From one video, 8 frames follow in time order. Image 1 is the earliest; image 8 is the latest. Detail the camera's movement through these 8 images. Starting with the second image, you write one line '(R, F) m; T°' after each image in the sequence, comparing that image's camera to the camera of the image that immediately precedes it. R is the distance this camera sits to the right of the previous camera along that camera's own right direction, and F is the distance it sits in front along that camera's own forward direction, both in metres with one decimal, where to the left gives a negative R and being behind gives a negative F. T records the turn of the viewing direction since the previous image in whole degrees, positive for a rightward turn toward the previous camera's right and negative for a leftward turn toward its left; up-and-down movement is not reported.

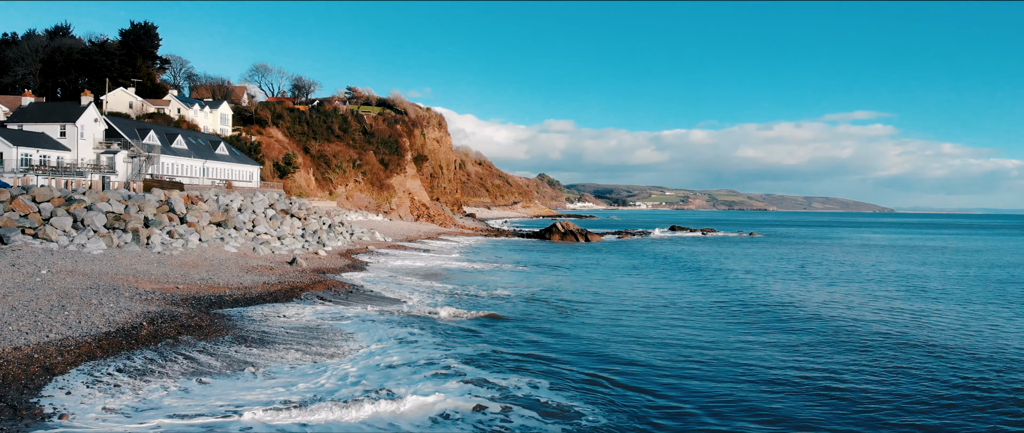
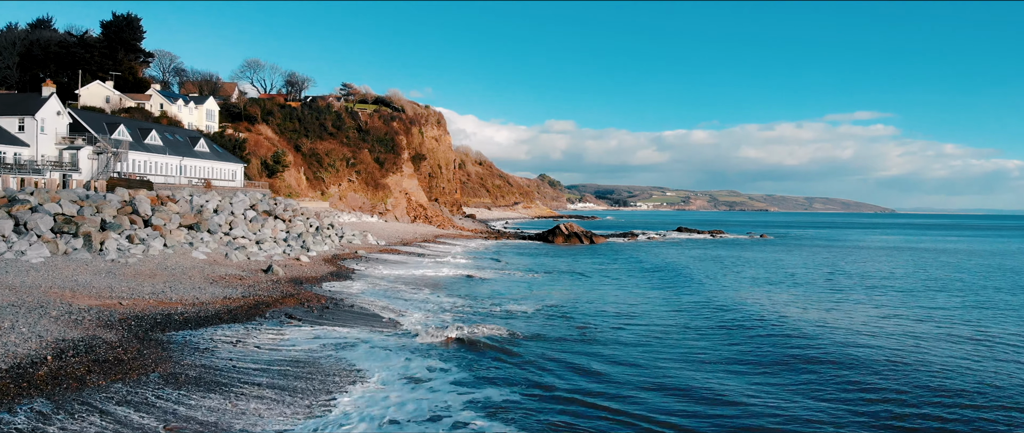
(-0.1, +2.5) m; 0°
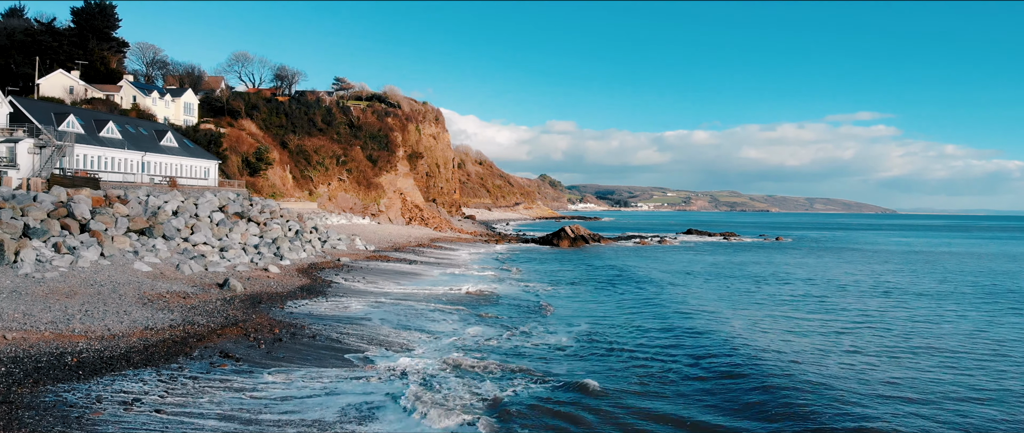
(-0.1, +3.3) m; 0°
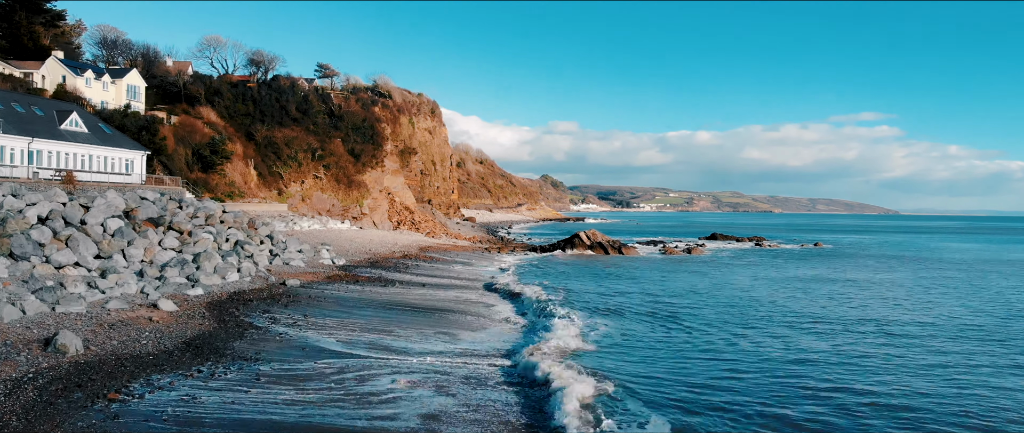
(-0.2, +6.7) m; 0°
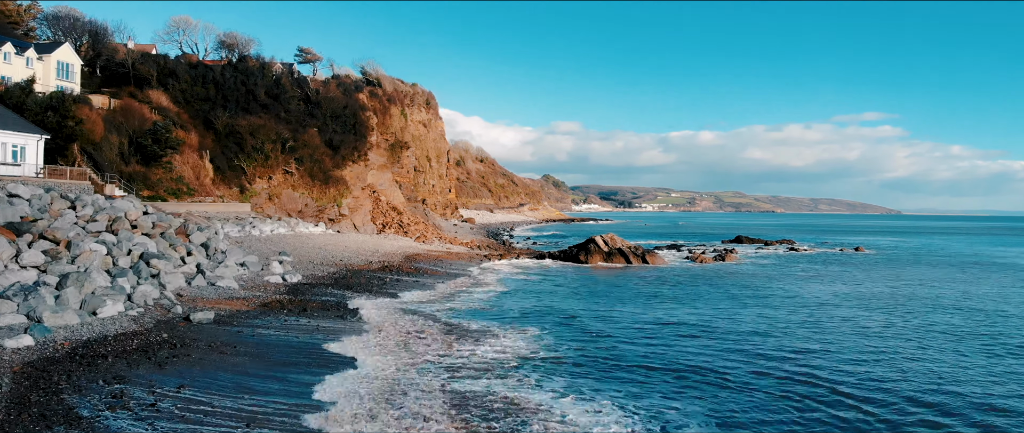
(-0.1, +5.6) m; 0°
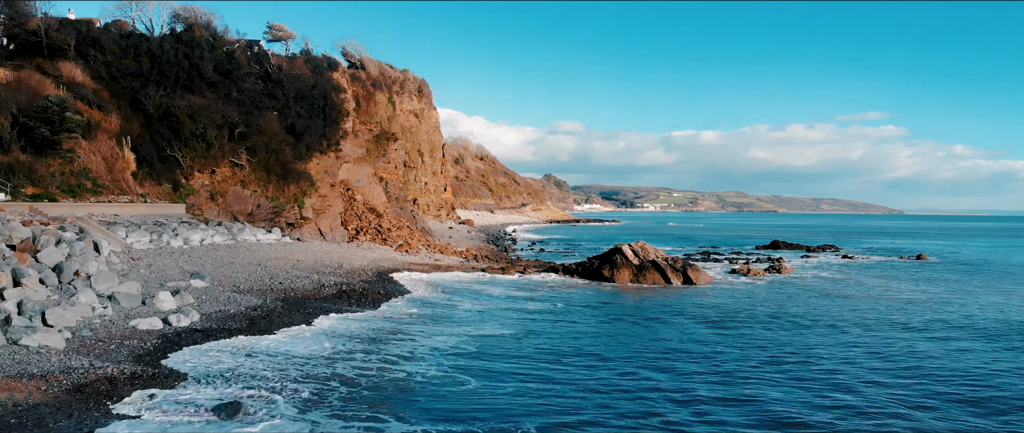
(-0.2, +6.5) m; 0°
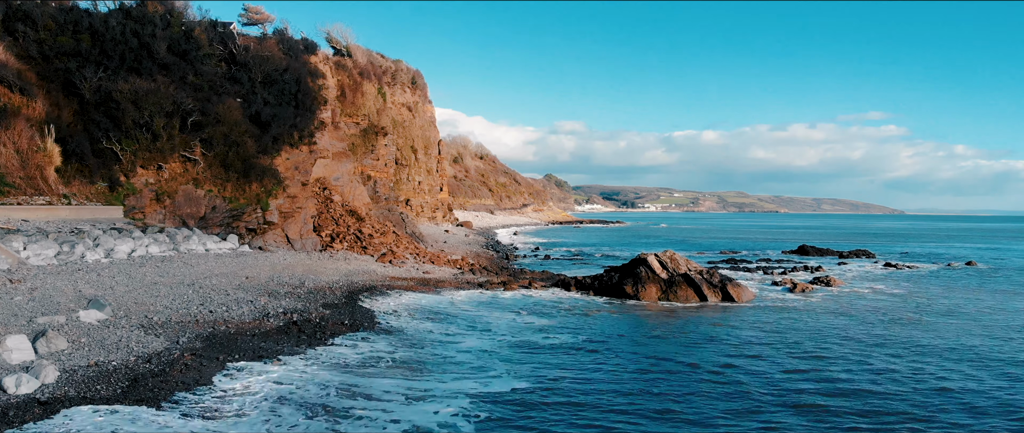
(-0.1, +4.0) m; 0°
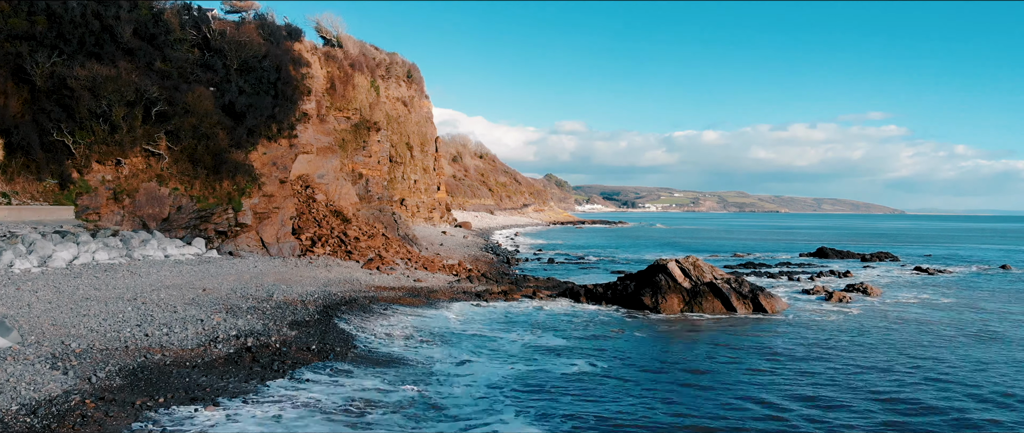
(-0.1, +2.3) m; 0°
